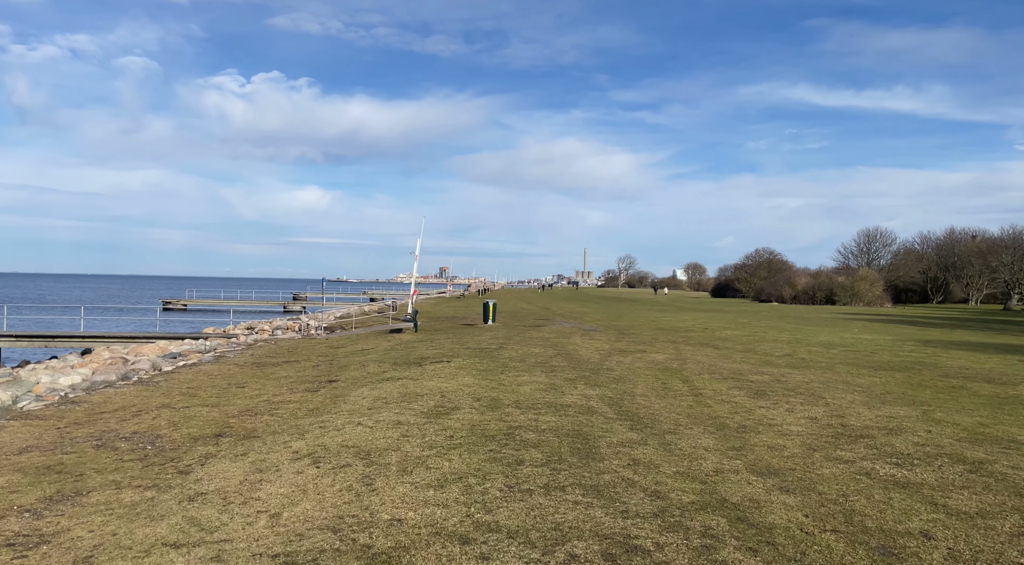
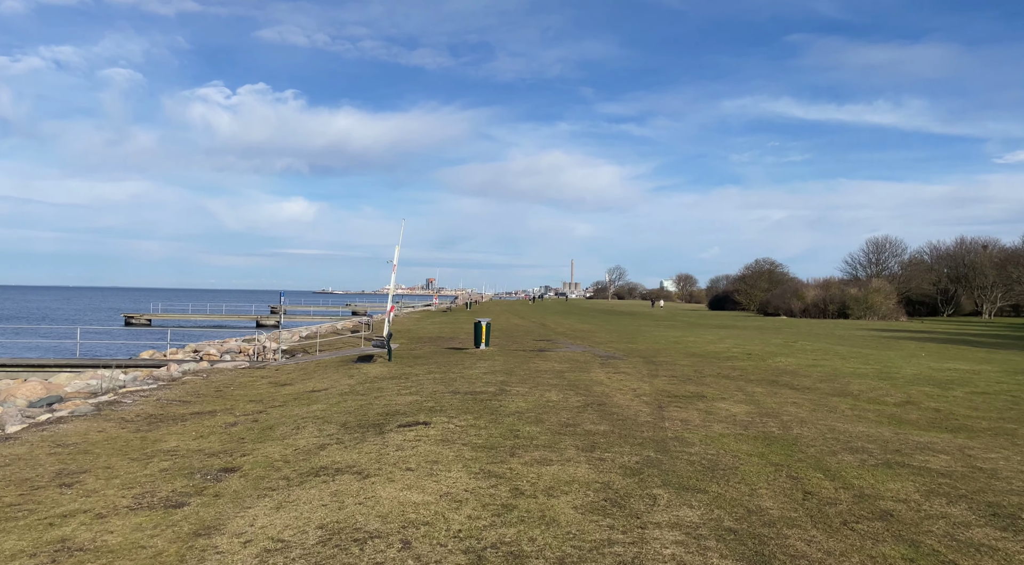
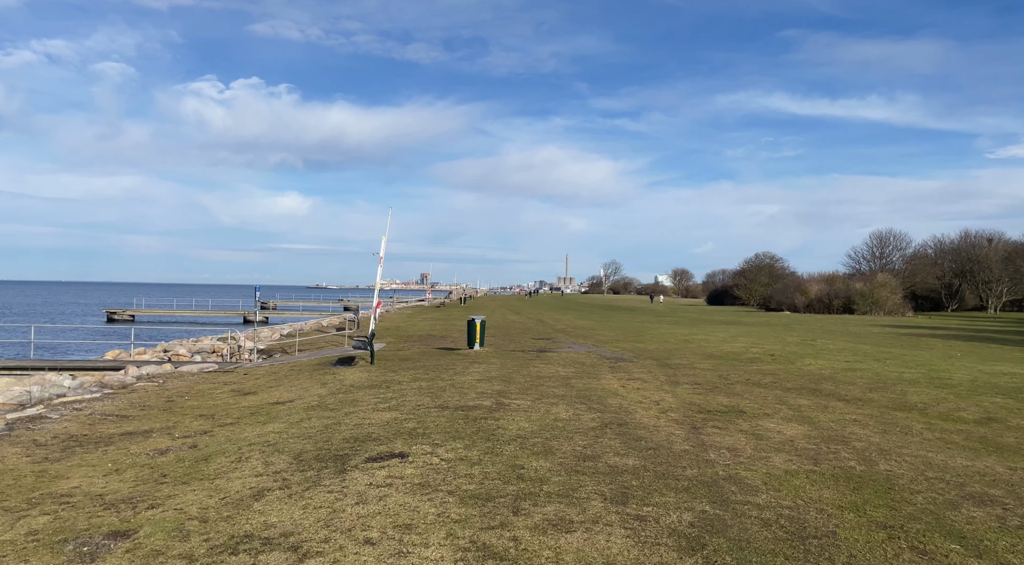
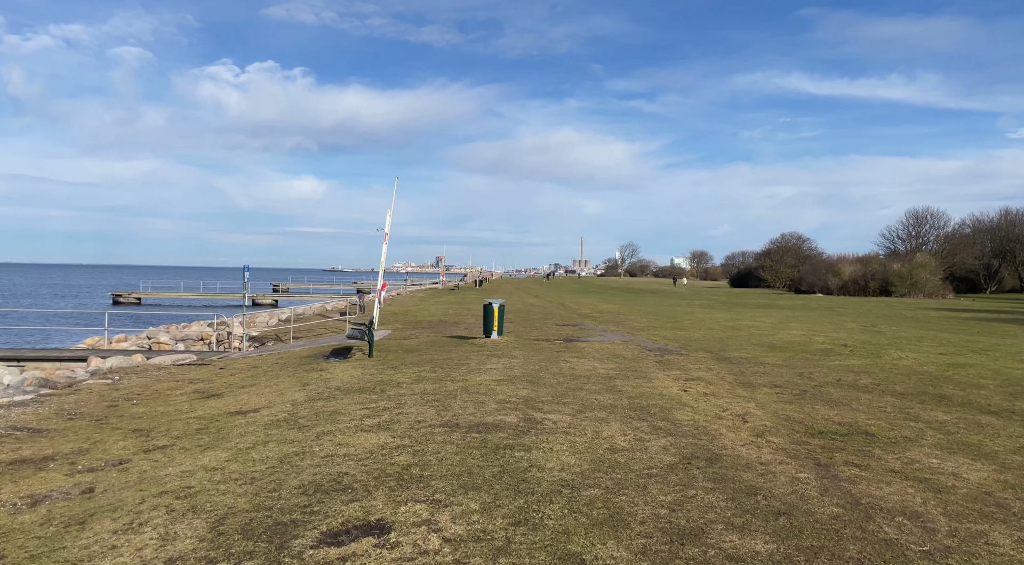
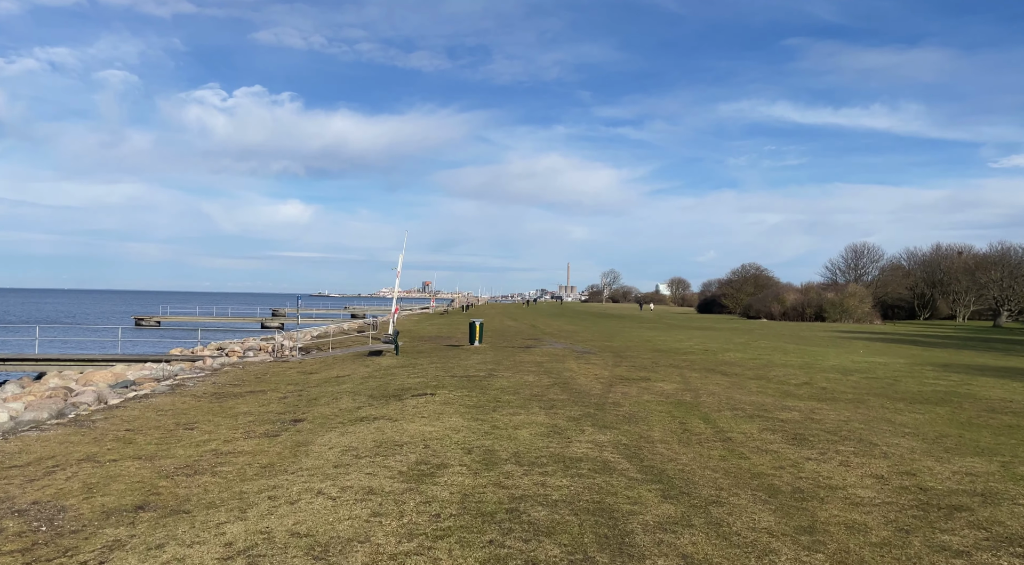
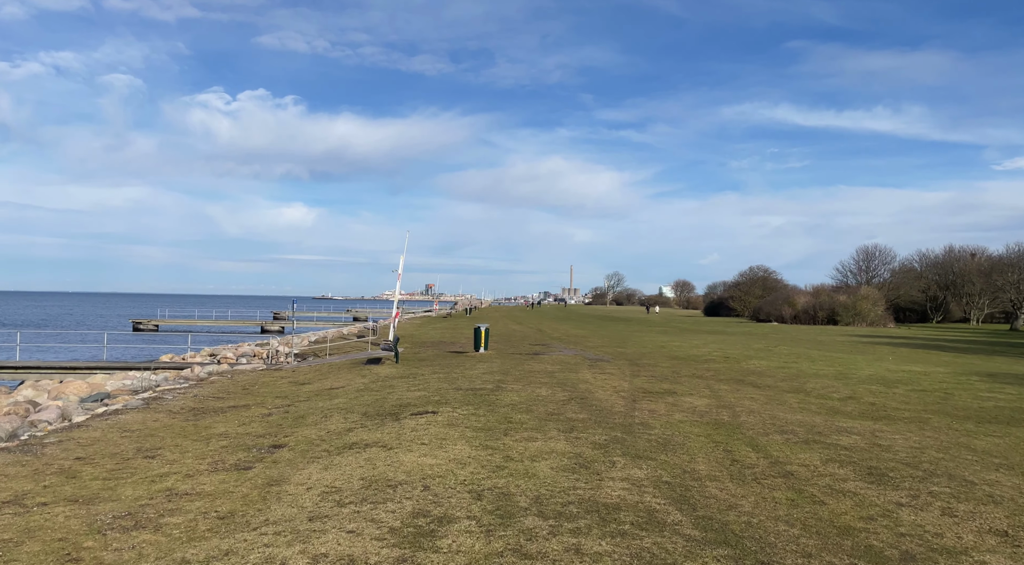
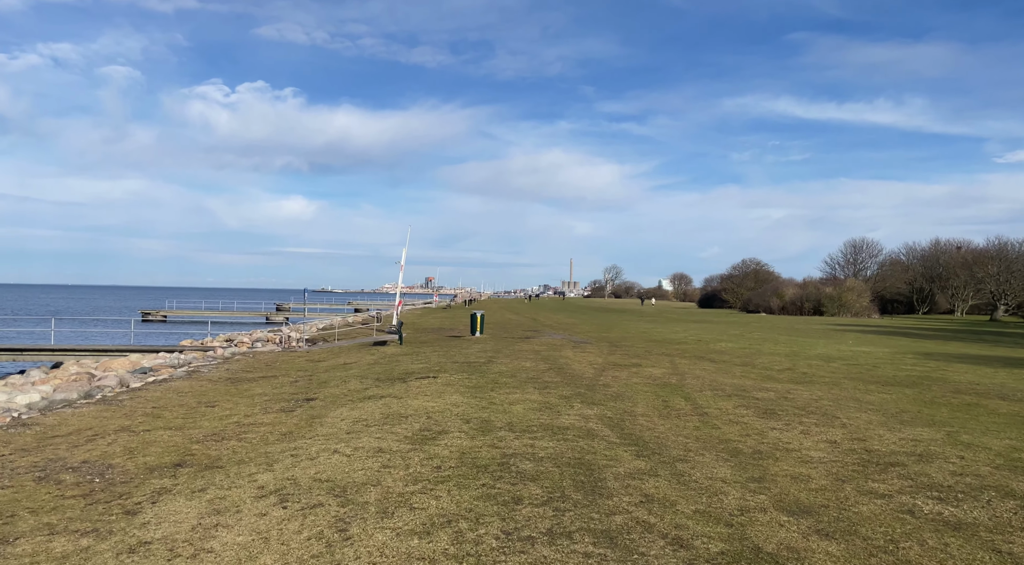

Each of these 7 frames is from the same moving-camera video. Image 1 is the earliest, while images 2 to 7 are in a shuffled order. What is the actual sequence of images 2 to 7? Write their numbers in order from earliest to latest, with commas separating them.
7, 5, 6, 2, 3, 4
